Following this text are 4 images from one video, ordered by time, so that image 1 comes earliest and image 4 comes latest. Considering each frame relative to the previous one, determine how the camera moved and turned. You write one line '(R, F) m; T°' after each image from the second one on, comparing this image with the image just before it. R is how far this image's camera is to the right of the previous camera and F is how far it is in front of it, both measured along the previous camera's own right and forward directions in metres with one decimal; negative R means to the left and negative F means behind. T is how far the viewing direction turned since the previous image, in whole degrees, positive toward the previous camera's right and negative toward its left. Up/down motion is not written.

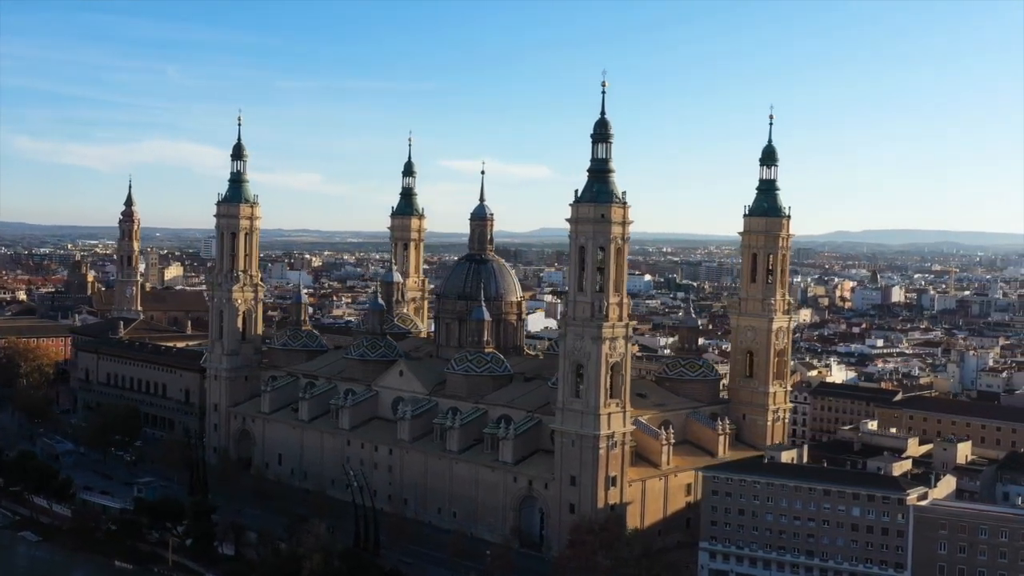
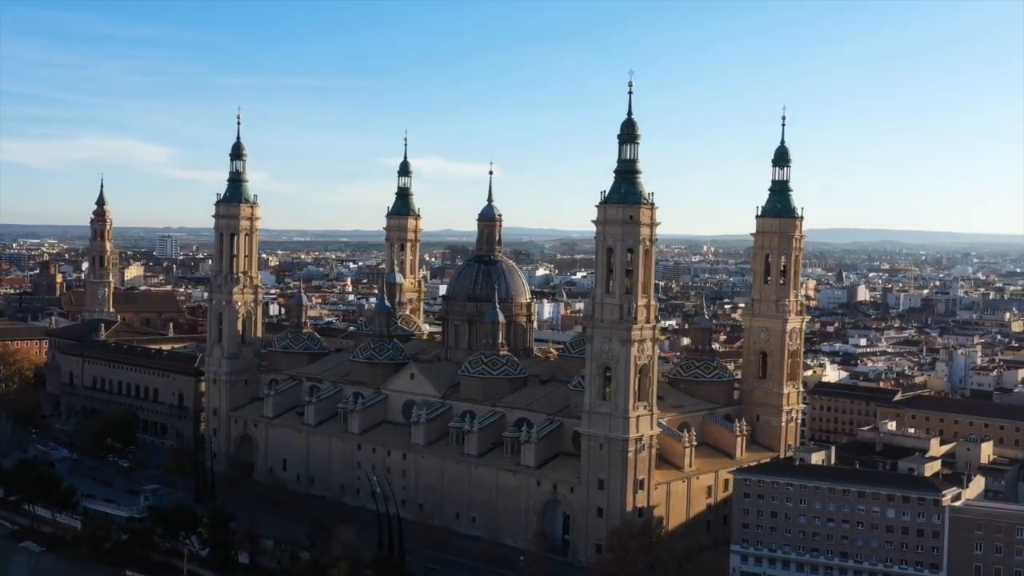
(-3.3, +0.6) m; +3°
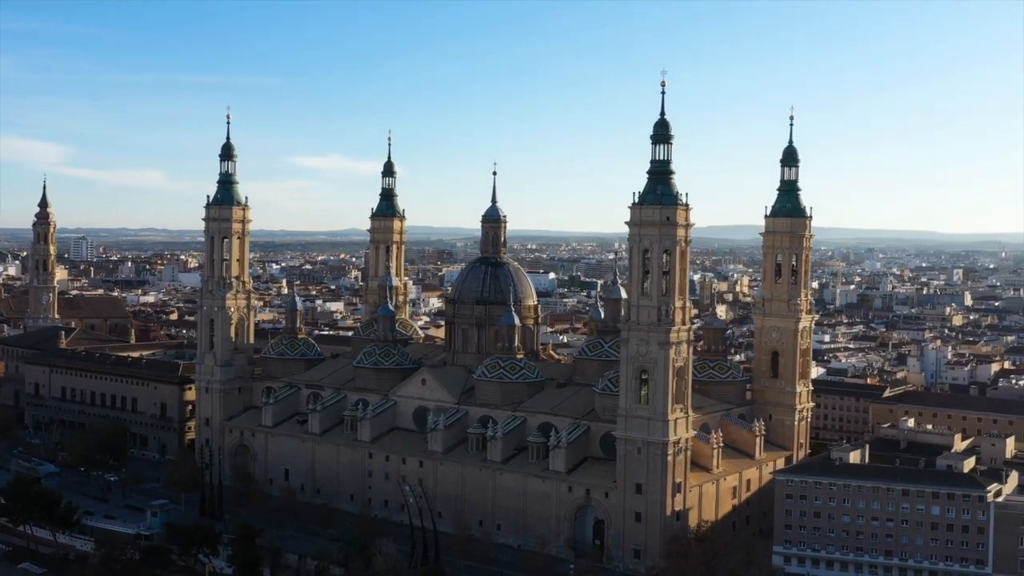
(-5.2, +1.1) m; +5°
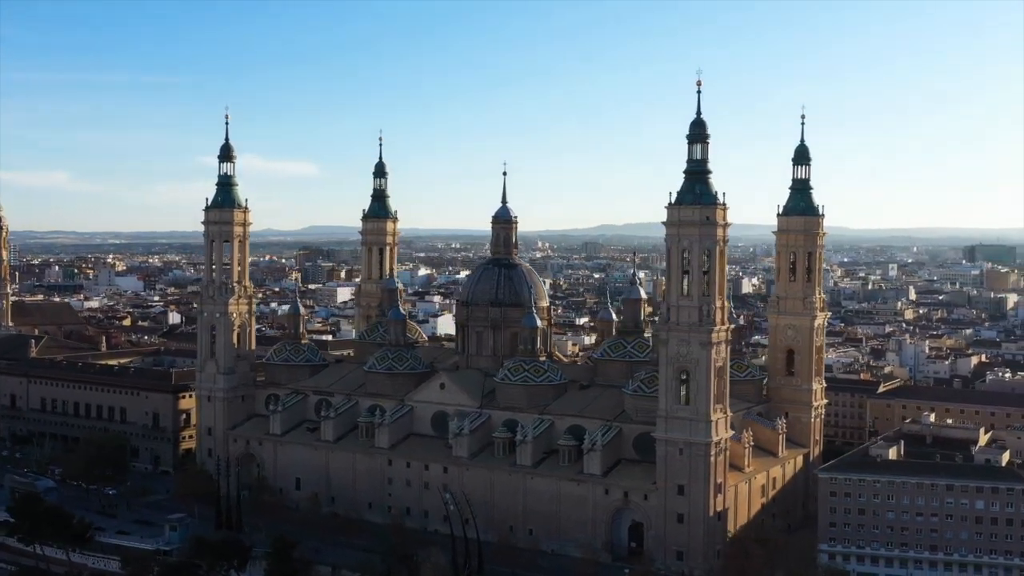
(-4.9, +0.9) m; +4°
